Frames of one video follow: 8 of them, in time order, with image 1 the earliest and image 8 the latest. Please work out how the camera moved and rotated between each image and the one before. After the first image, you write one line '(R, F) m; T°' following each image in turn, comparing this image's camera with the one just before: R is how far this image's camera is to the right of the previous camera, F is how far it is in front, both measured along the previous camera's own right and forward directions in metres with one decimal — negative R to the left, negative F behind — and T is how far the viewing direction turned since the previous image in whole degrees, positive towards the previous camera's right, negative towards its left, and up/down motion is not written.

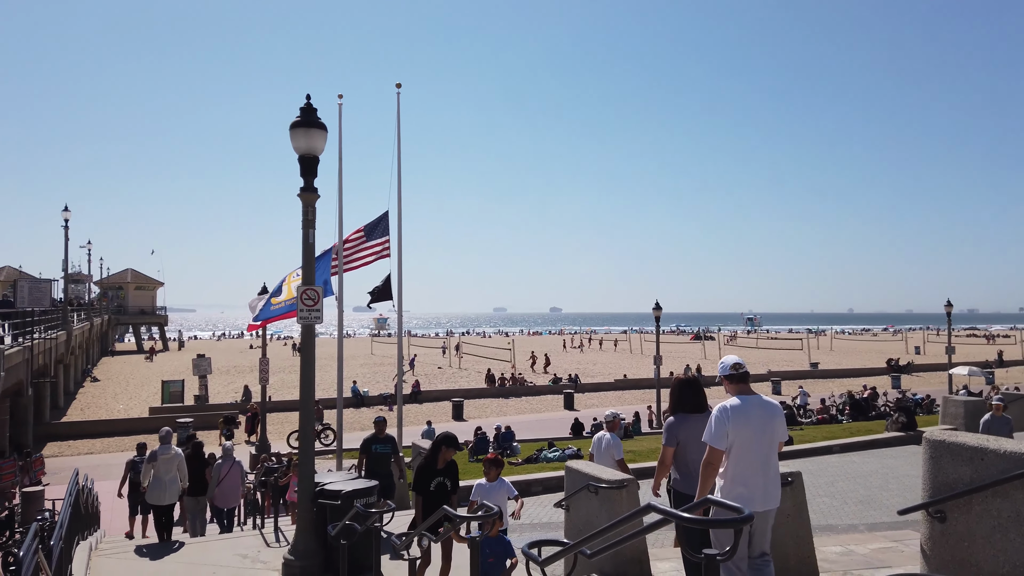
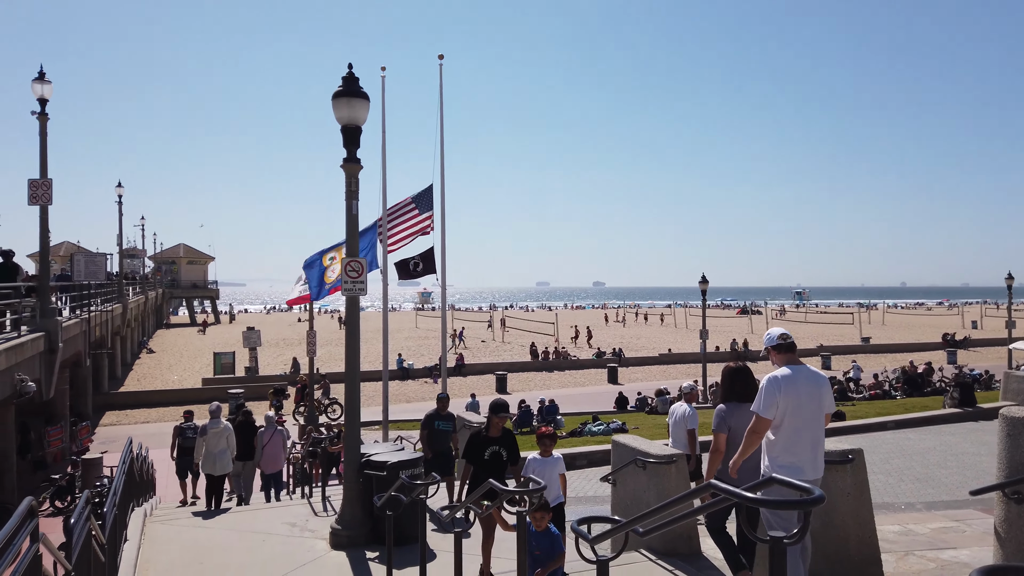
(0.0, +0.2) m; -3°
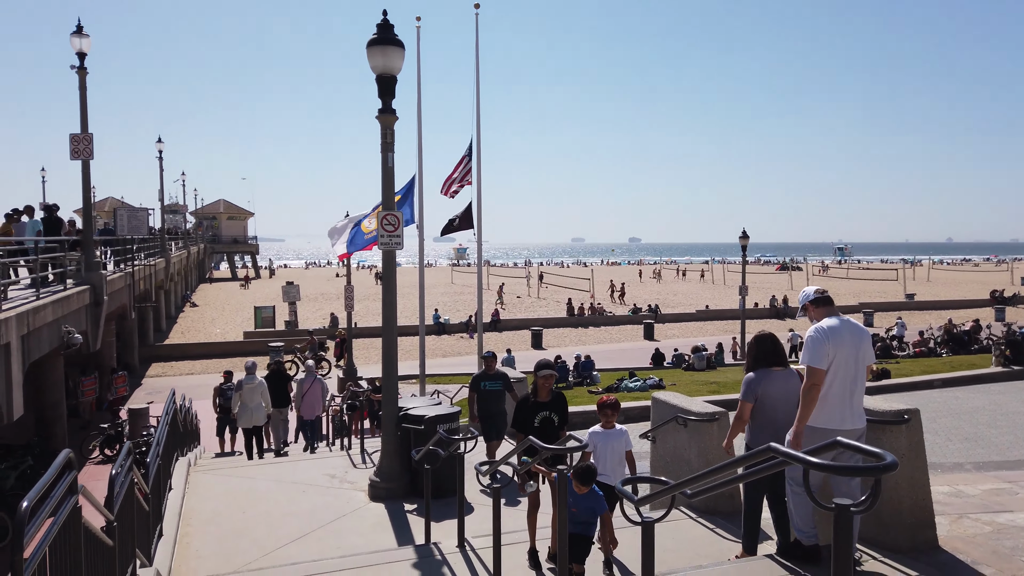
(0.0, +0.2) m; -3°
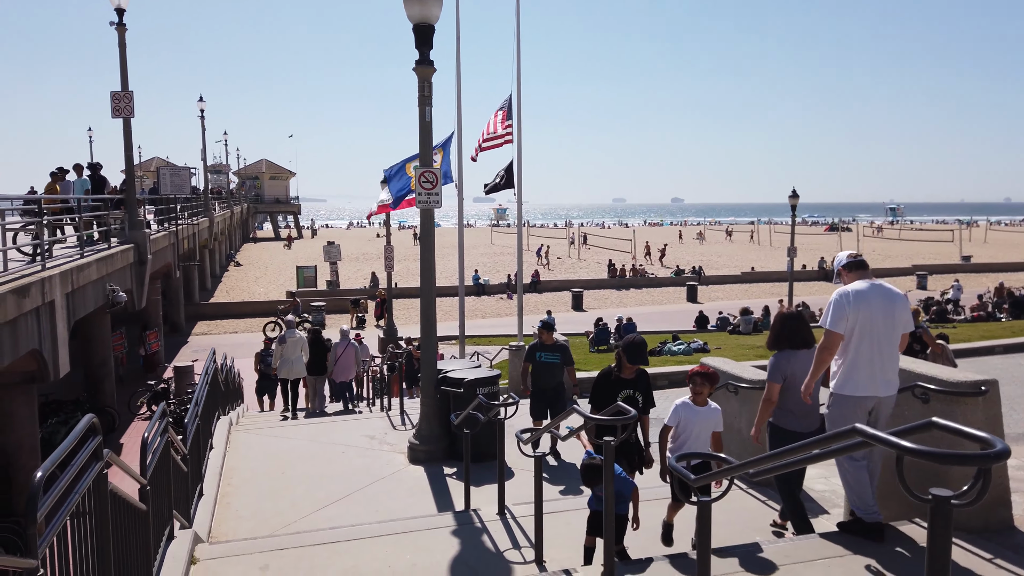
(0.0, +0.3) m; -3°
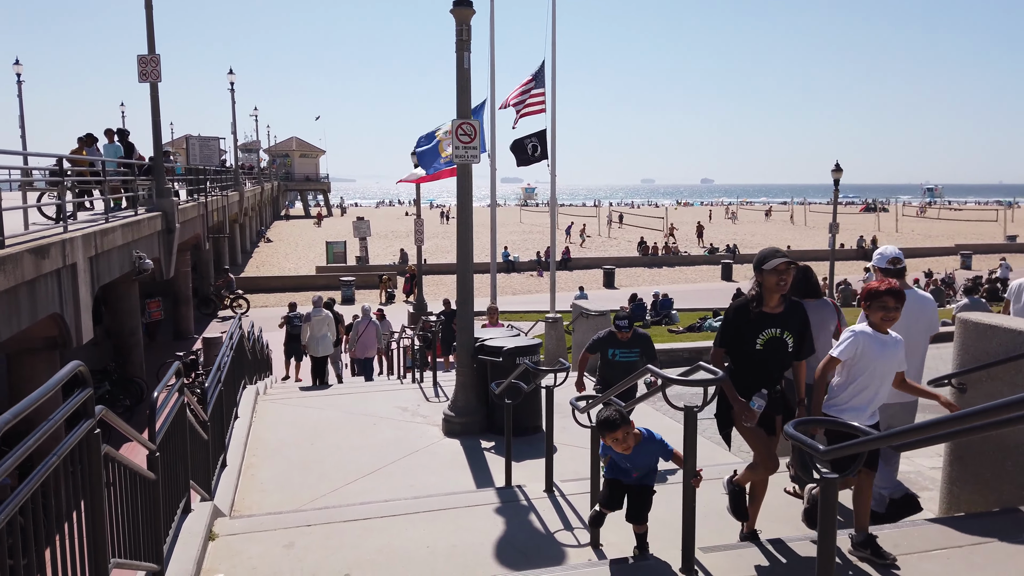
(-0.2, +0.6) m; -2°
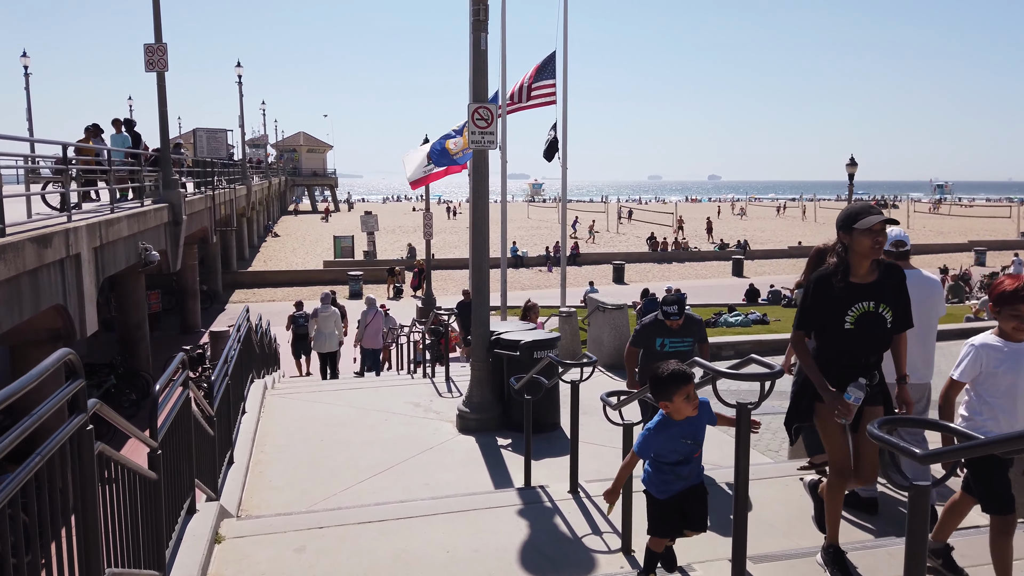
(-0.1, +0.3) m; 0°
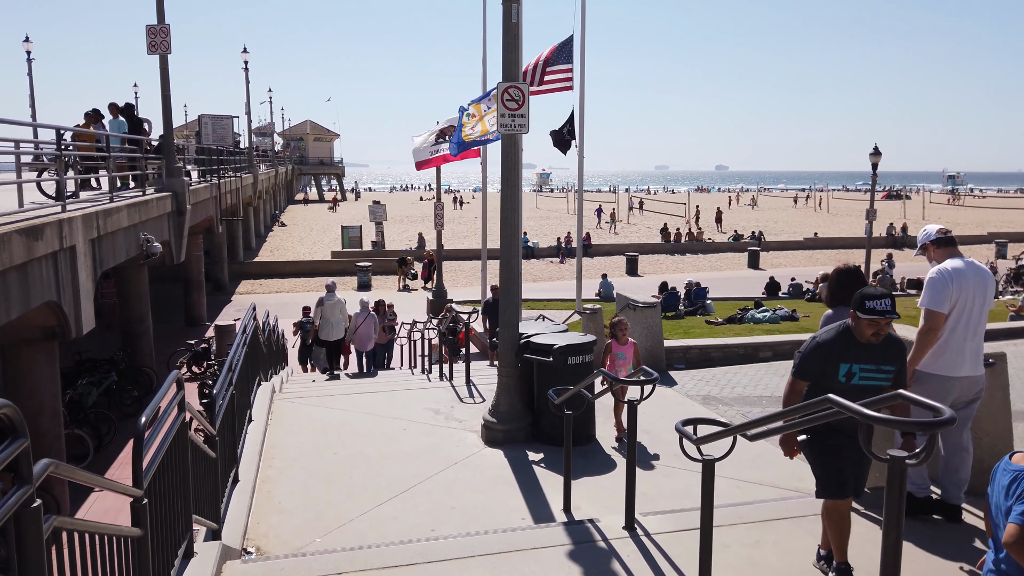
(-0.2, +0.7) m; 0°
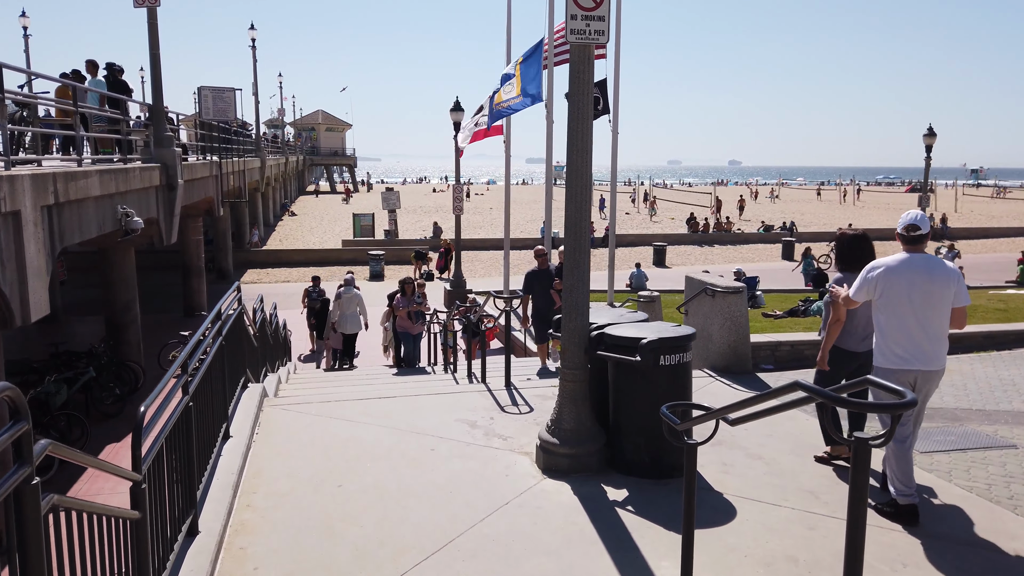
(-0.4, +1.8) m; -1°
